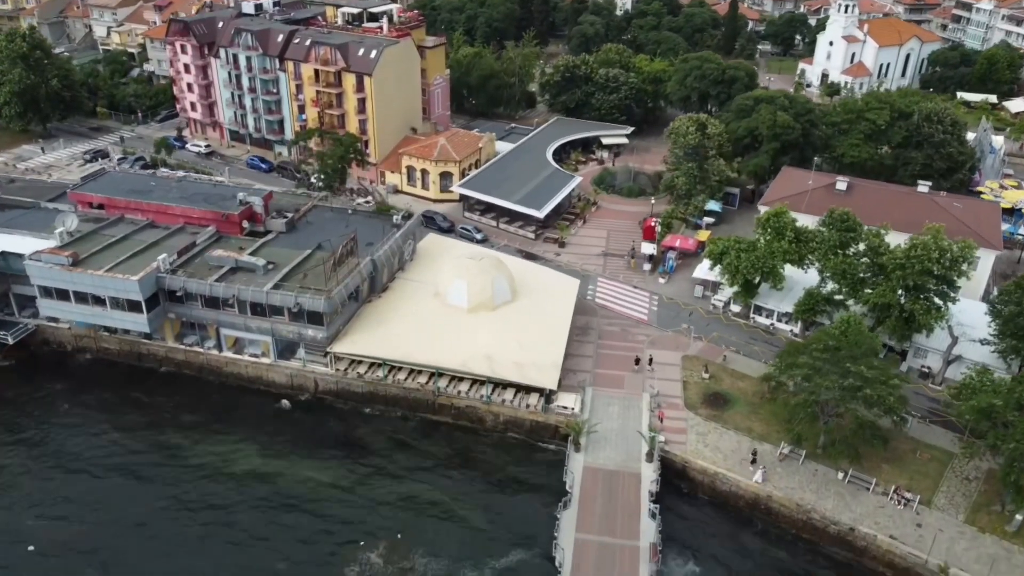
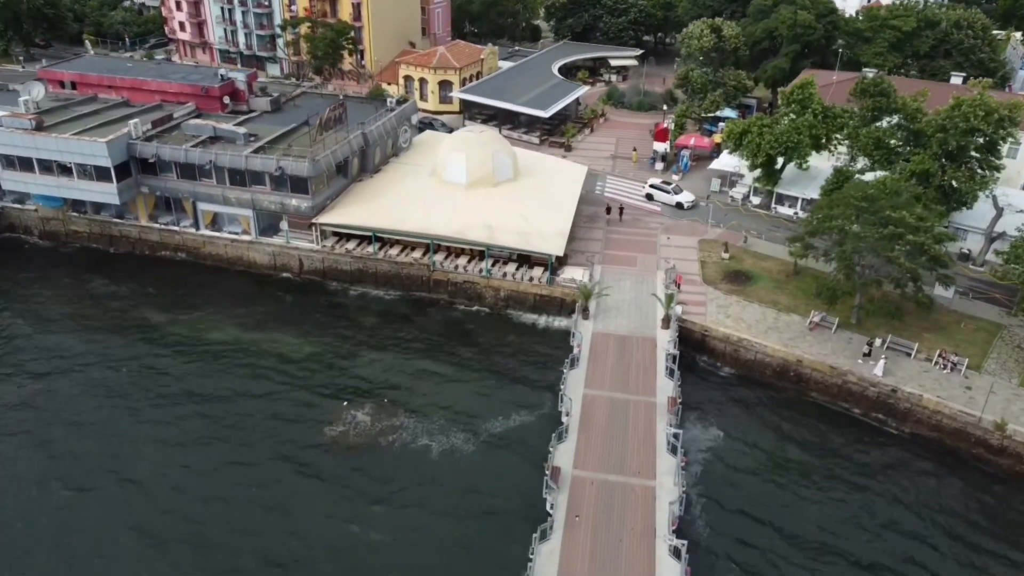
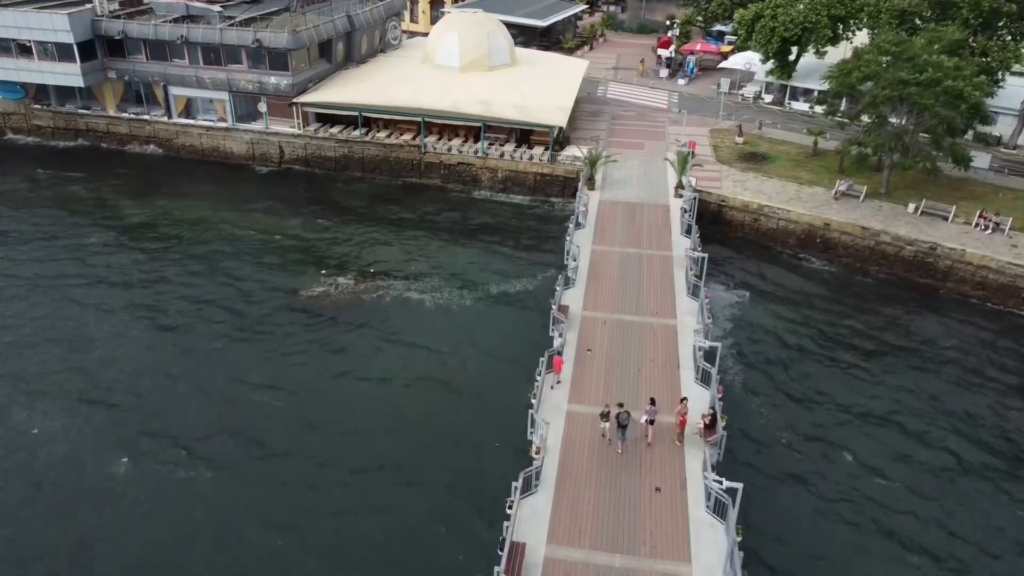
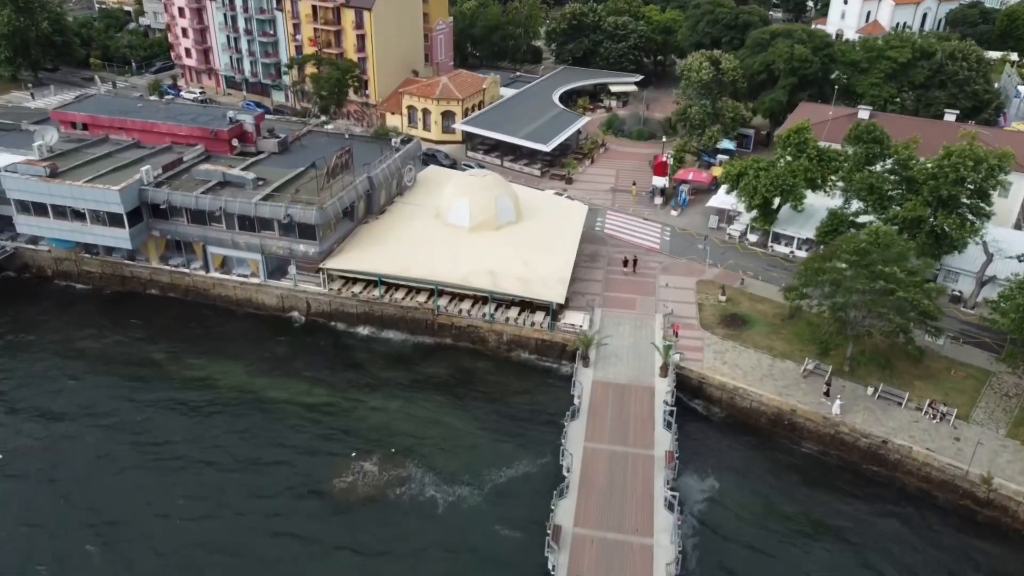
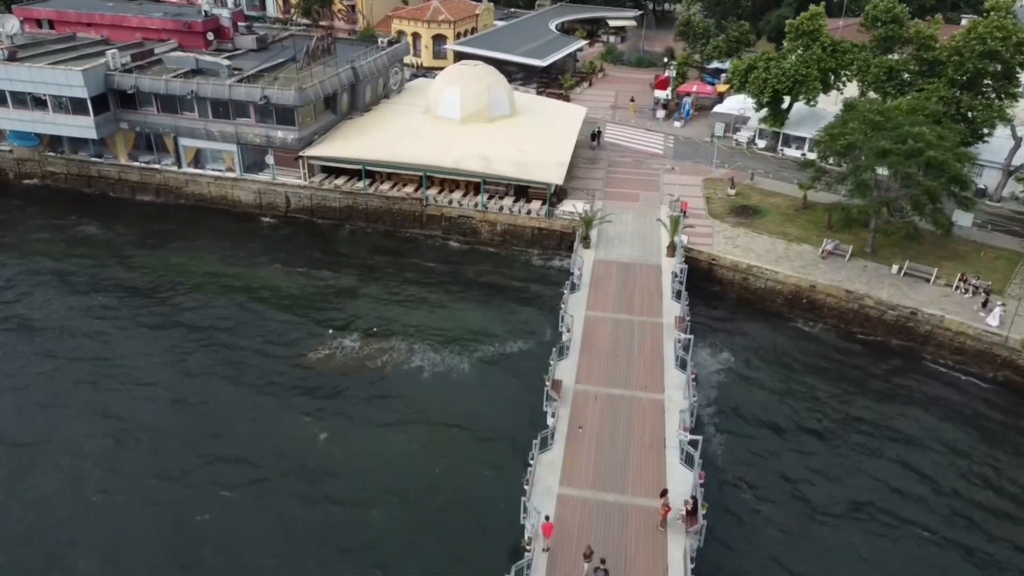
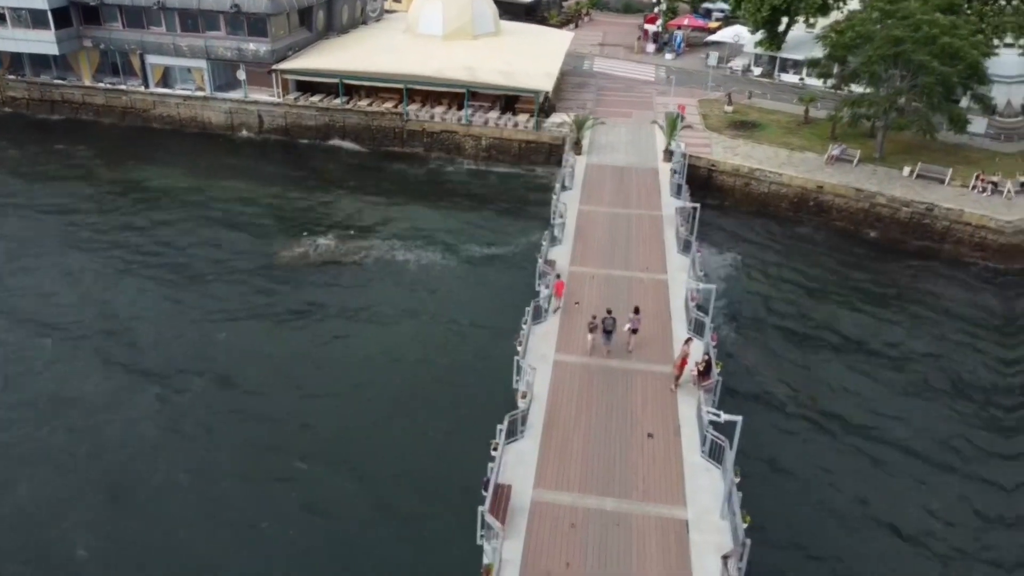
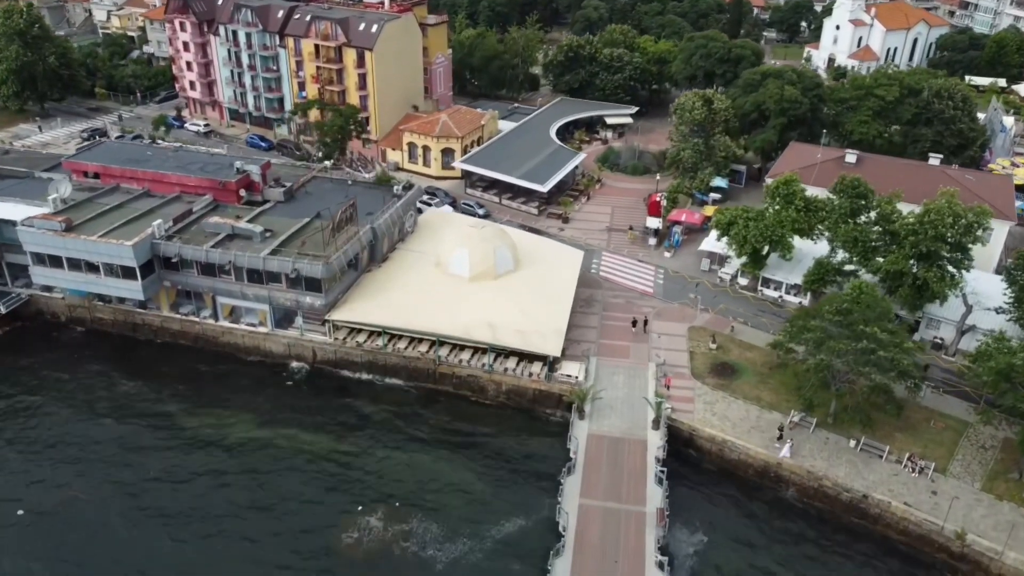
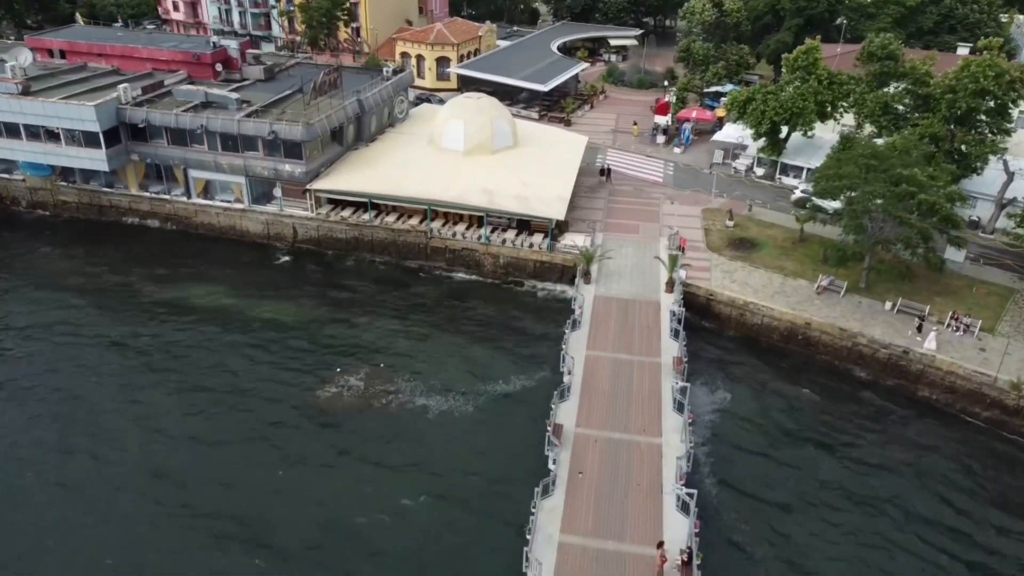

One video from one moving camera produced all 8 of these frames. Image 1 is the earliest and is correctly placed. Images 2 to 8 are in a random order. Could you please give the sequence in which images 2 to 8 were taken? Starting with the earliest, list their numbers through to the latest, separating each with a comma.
7, 4, 2, 8, 5, 3, 6
